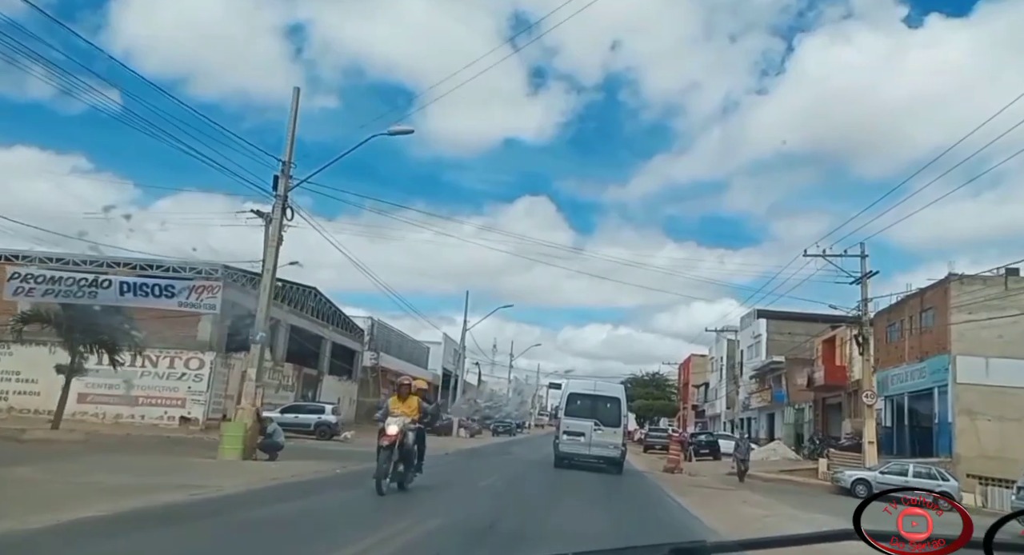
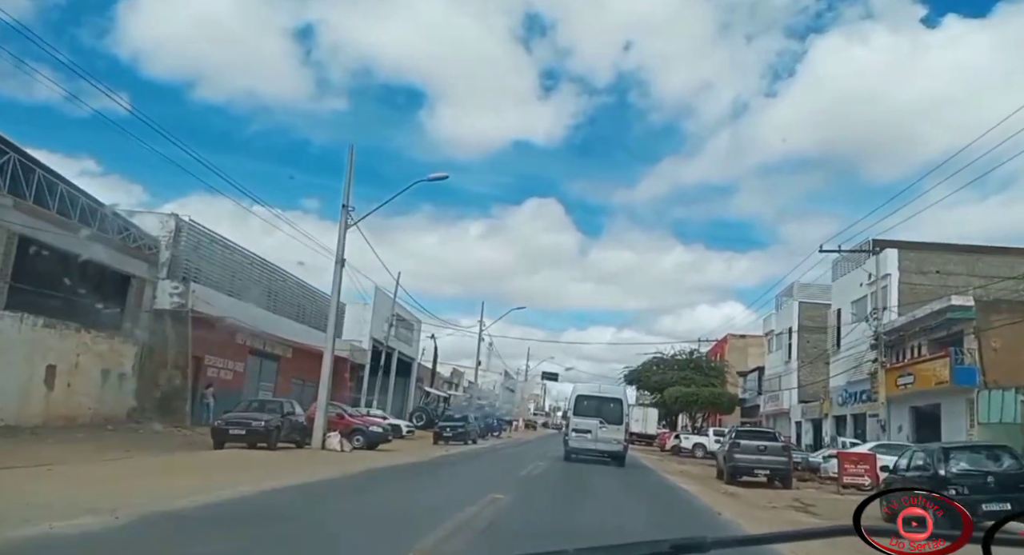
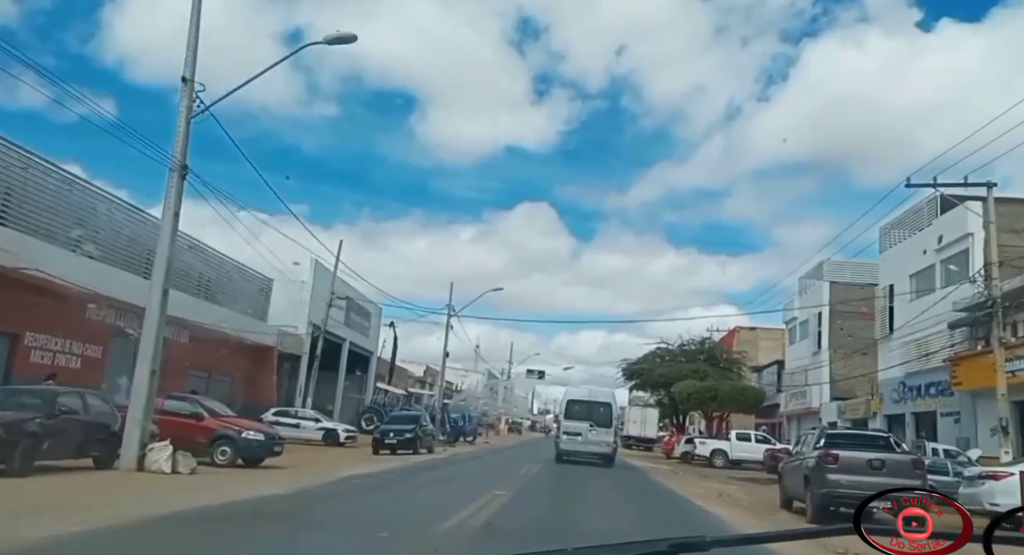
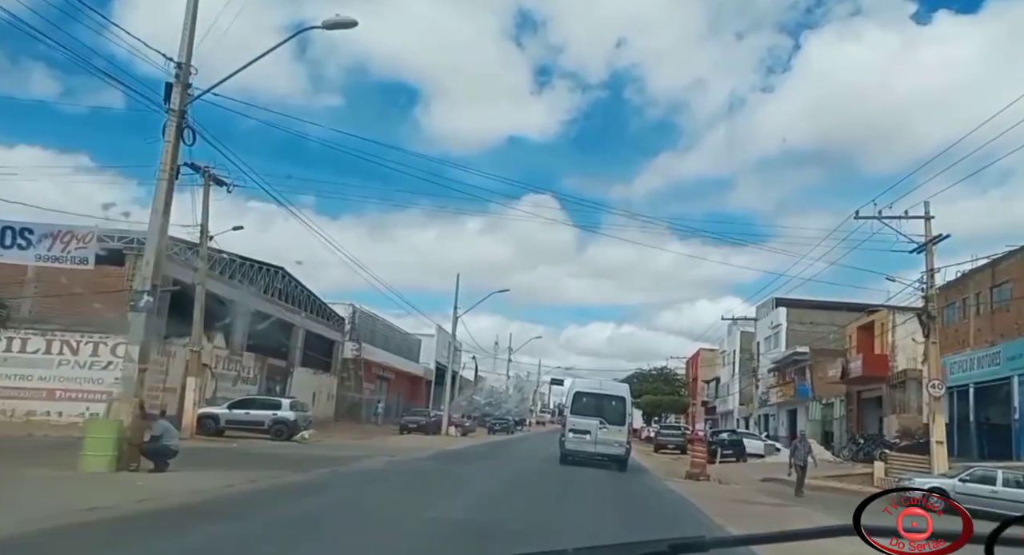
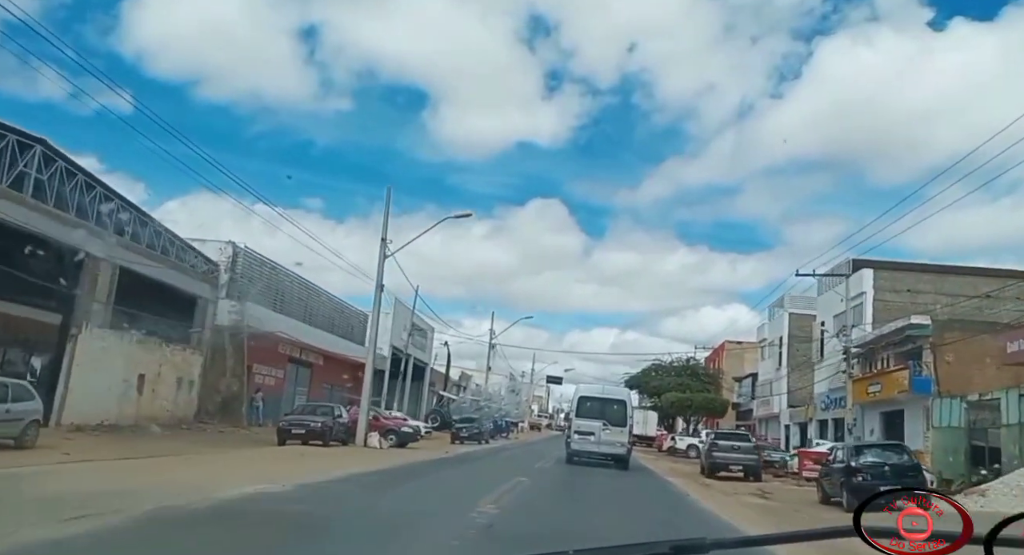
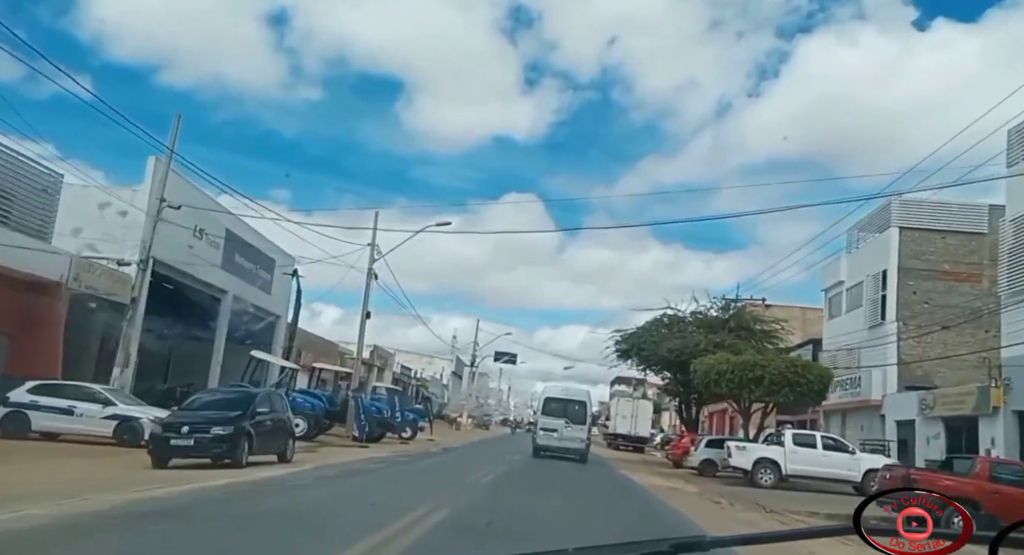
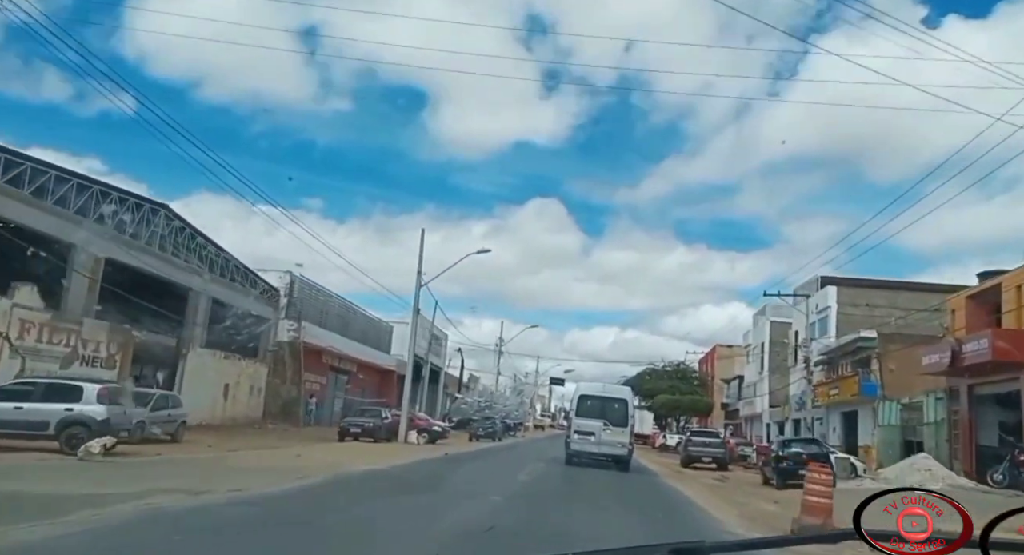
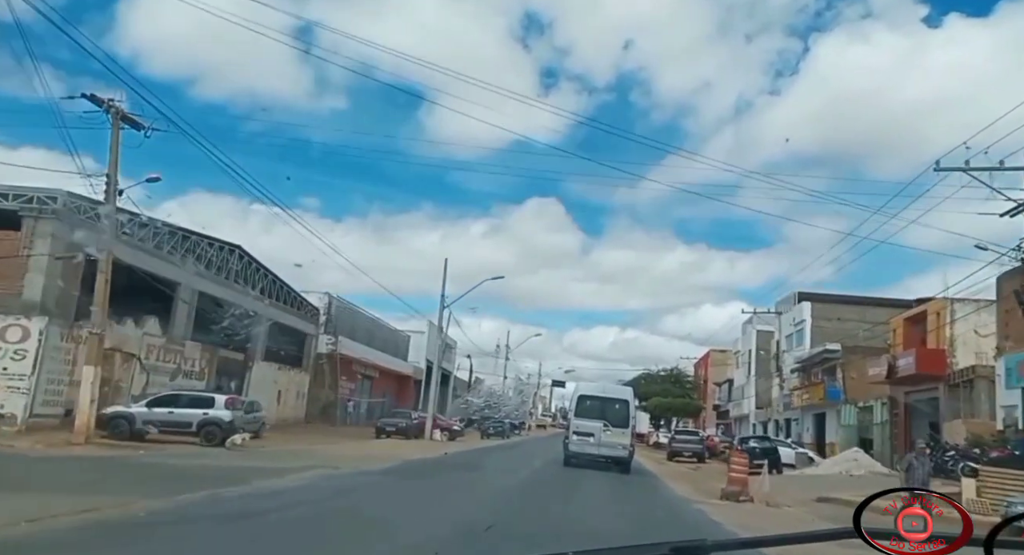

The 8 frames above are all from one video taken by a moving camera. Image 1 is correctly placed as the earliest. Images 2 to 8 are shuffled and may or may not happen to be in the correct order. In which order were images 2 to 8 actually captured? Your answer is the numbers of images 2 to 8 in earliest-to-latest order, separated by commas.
4, 8, 7, 5, 2, 3, 6
